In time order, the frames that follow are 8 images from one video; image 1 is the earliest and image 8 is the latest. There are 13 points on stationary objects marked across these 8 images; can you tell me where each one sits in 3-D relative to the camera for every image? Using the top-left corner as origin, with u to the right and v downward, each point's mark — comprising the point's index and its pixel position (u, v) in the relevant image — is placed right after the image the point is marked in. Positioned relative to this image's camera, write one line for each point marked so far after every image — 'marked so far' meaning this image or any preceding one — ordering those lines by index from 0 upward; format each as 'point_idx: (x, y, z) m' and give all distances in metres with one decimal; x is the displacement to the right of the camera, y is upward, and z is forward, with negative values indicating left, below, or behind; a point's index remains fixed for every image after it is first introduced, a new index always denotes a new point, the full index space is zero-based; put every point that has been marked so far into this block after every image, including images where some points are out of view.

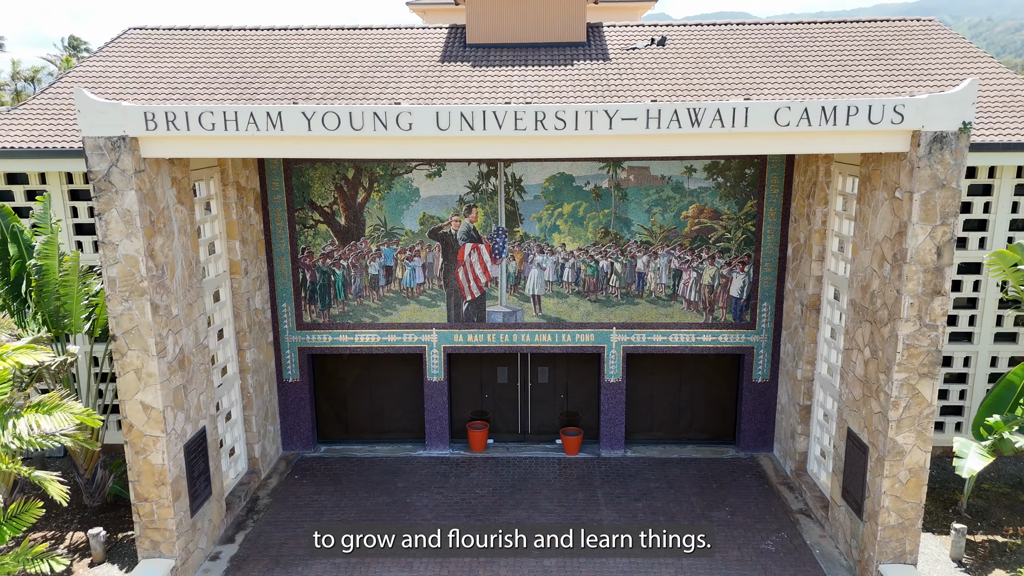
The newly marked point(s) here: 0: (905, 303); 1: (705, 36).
0: (+4.3, -0.2, +8.0) m
1: (+3.5, +4.5, +13.1) m
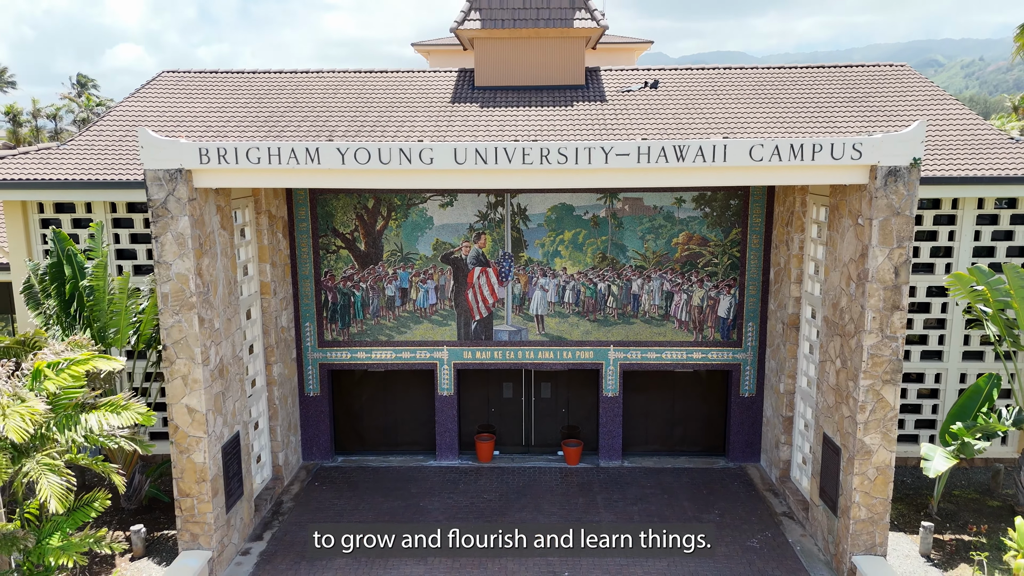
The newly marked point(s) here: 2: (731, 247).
0: (+4.4, -0.3, +9.0) m
1: (+3.6, +4.1, +14.3) m
2: (+3.7, +0.7, +12.3) m
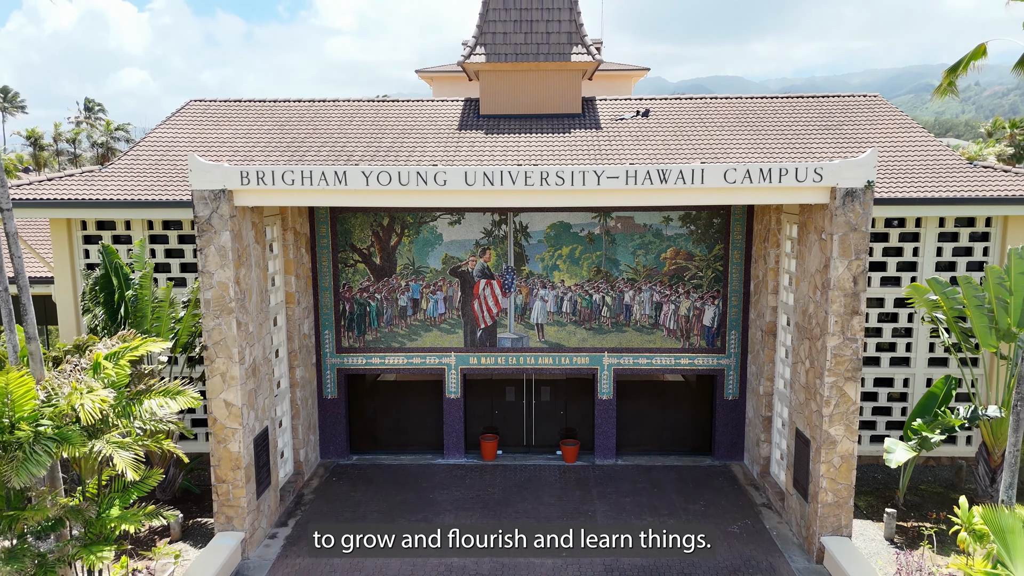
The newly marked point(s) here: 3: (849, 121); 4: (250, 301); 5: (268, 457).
0: (+4.4, -0.4, +10.1) m
1: (+3.6, +3.8, +15.6) m
2: (+3.7, +0.5, +13.5) m
3: (+6.6, +3.3, +14.4) m
4: (-3.9, -0.2, +10.9) m
5: (-3.9, -2.6, +11.6) m
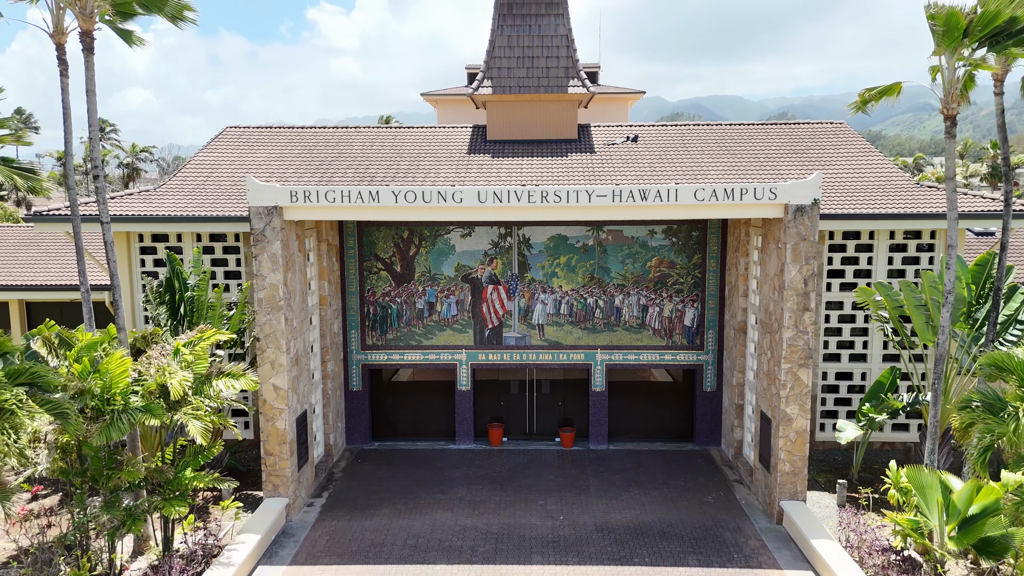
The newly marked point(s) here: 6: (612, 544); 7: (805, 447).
0: (+4.5, -0.5, +12.0) m
1: (+3.7, +3.7, +17.6) m
2: (+3.8, +0.4, +15.4) m
3: (+6.7, +3.2, +16.3) m
4: (-3.8, -0.2, +12.8) m
5: (-3.8, -2.7, +13.5) m
6: (+1.6, -4.1, +11.8) m
7: (+4.9, -2.7, +12.2) m
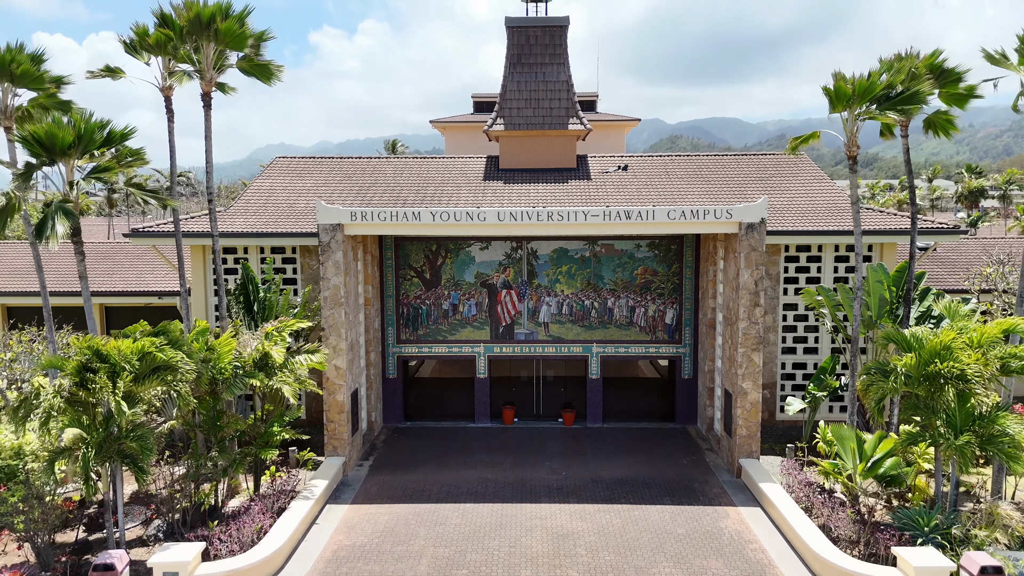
0: (+4.7, -0.5, +15.2) m
1: (+4.0, +3.5, +20.9) m
2: (+4.1, +0.3, +18.6) m
3: (+7.0, +3.0, +19.6) m
4: (-3.5, -0.2, +16.0) m
5: (-3.5, -2.7, +16.6) m
6: (+1.8, -4.1, +14.9) m
7: (+5.1, -2.7, +15.4) m
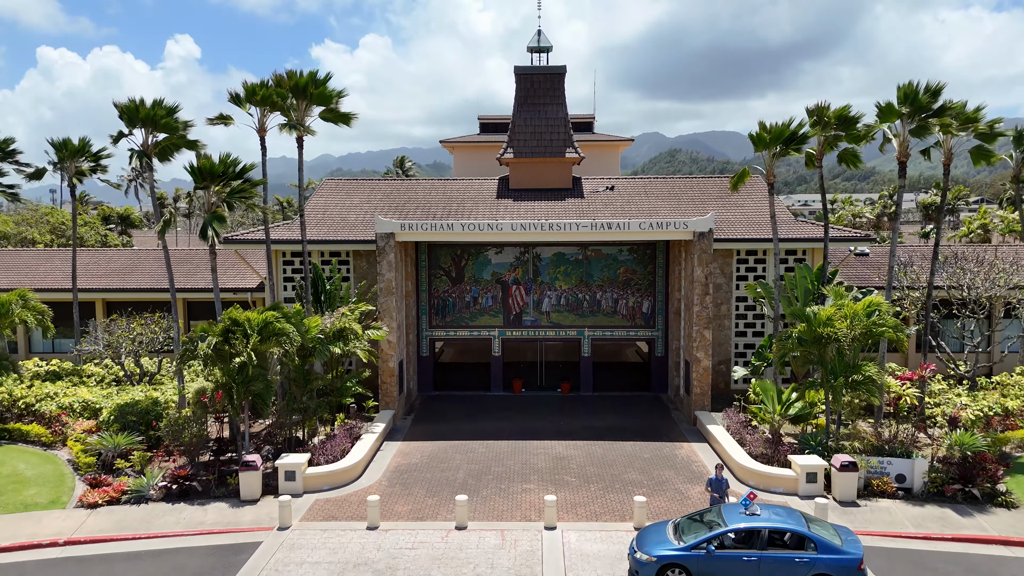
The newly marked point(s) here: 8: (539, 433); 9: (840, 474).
0: (+5.0, -0.3, +20.1) m
1: (+4.3, +3.6, +25.8) m
2: (+4.3, +0.4, +23.5) m
3: (+7.3, +3.1, +24.6) m
4: (-3.3, -0.1, +20.9) m
5: (-3.2, -2.6, +21.5) m
6: (+2.1, -3.9, +19.7) m
7: (+5.4, -2.5, +20.2) m
8: (+0.7, -3.9, +19.8) m
9: (+6.6, -3.8, +14.8) m
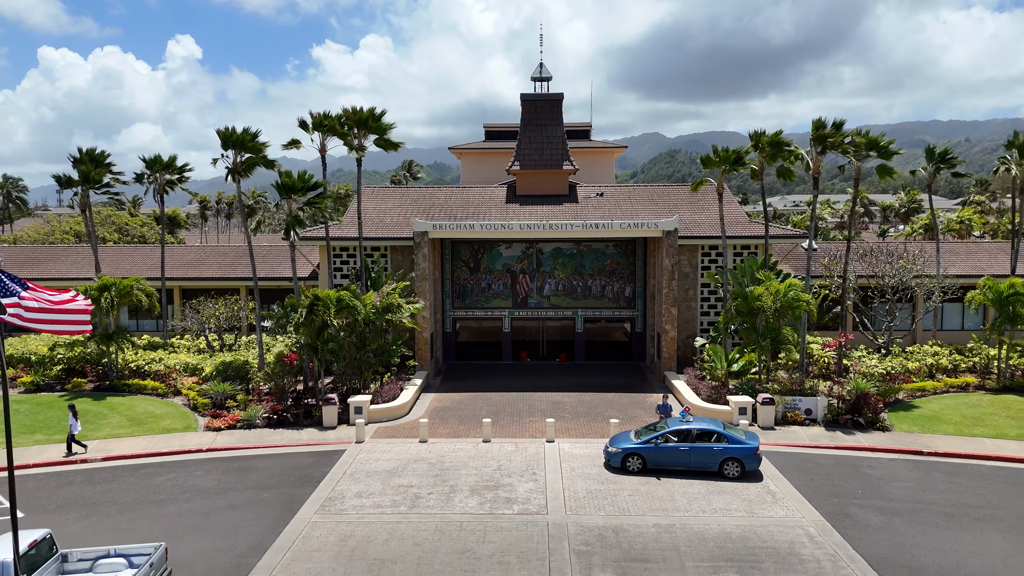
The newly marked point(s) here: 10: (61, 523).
0: (+5.3, +0.2, +25.6) m
1: (+4.6, +4.1, +31.4) m
2: (+4.6, +0.9, +29.0) m
3: (+7.6, +3.6, +30.1) m
4: (-3.0, +0.4, +26.4) m
5: (-2.9, -2.1, +27.0) m
6: (+2.4, -3.4, +25.2) m
7: (+5.7, -2.0, +25.7) m
8: (+1.0, -3.4, +25.3) m
9: (+6.9, -3.3, +20.4) m
10: (-9.0, -4.7, +14.7) m
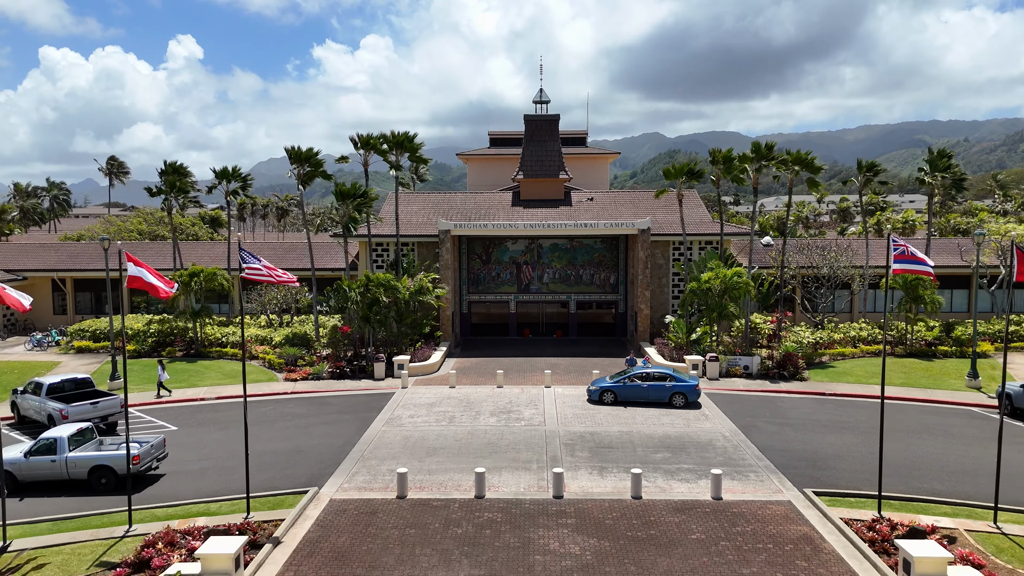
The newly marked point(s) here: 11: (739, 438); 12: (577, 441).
0: (+5.6, +0.8, +32.0) m
1: (+4.8, +4.6, +37.7) m
2: (+4.9, +1.5, +35.4) m
3: (+7.8, +4.2, +36.4) m
4: (-2.7, +1.0, +32.8) m
5: (-2.7, -1.5, +33.4) m
6: (+2.6, -2.9, +31.6) m
7: (+5.9, -1.5, +32.1) m
8: (+1.3, -2.9, +31.7) m
9: (+7.2, -2.7, +26.7) m
10: (-8.8, -4.1, +21.1) m
11: (+6.1, -4.0, +19.7) m
12: (+1.7, -4.1, +19.6) m
